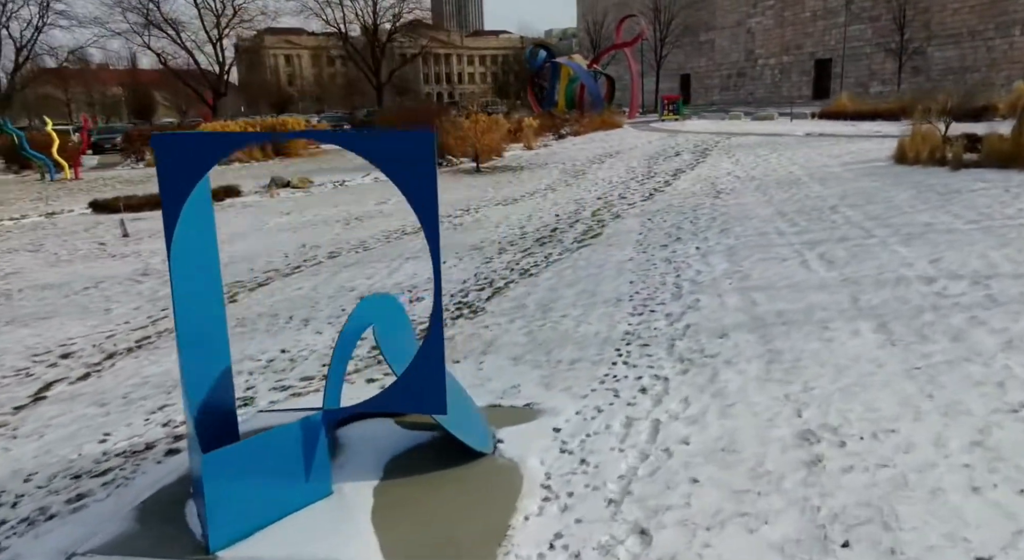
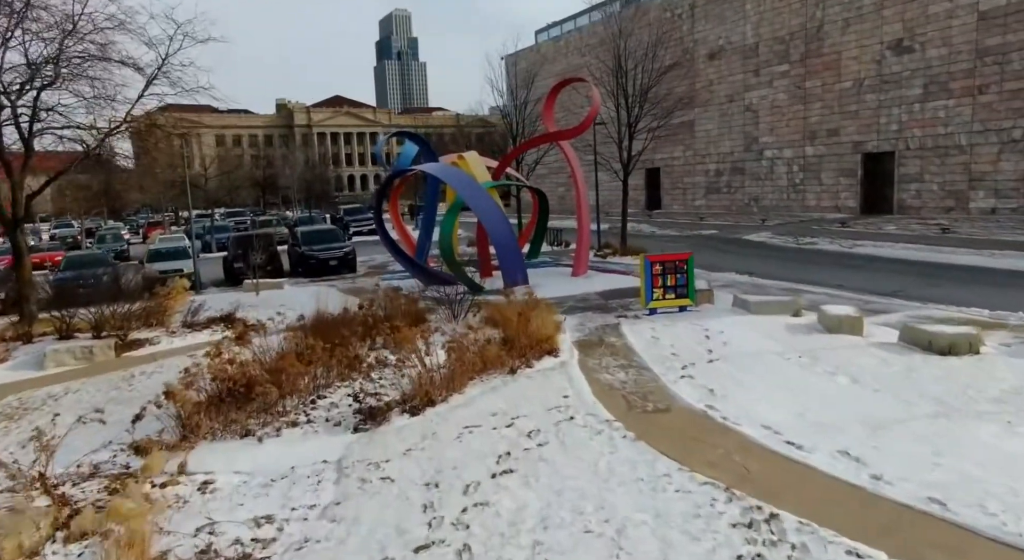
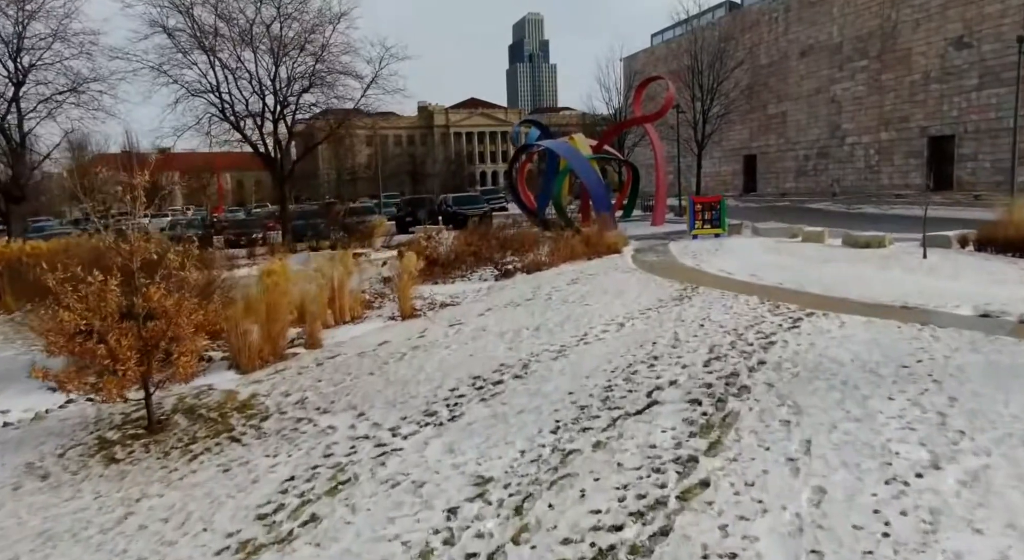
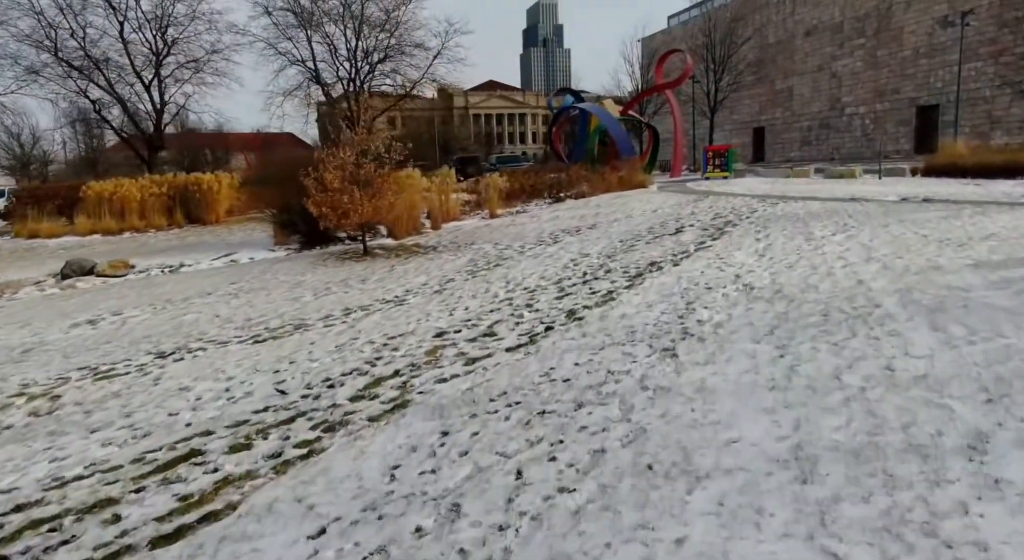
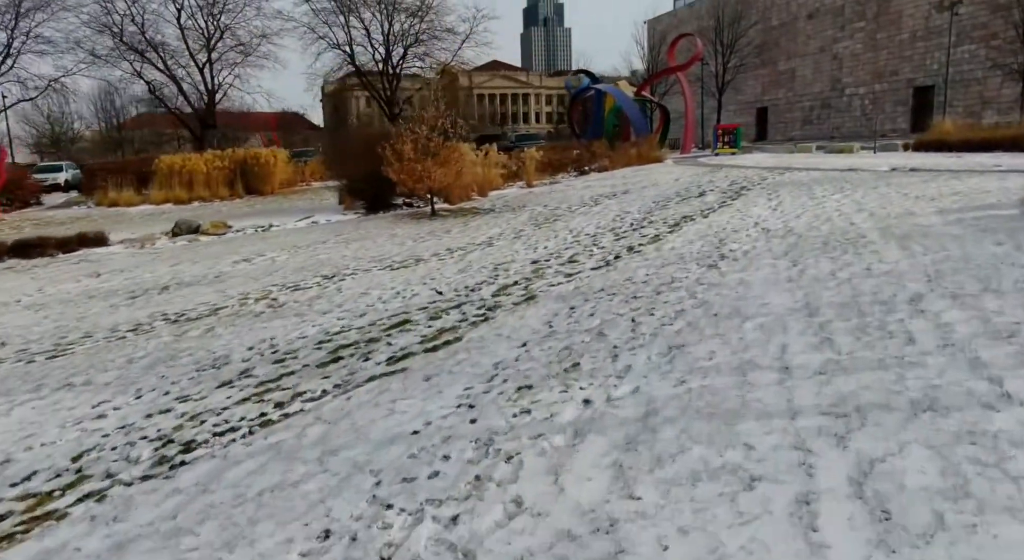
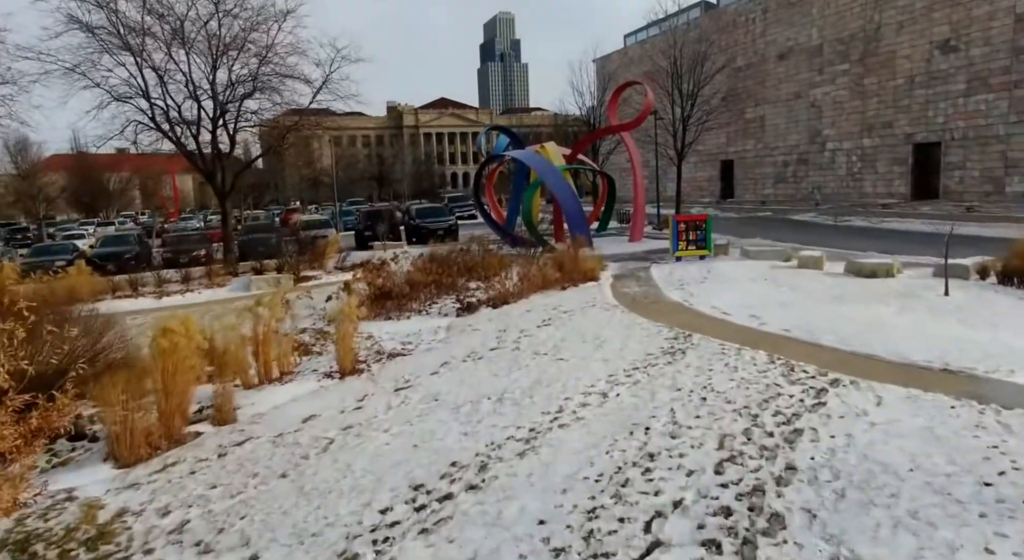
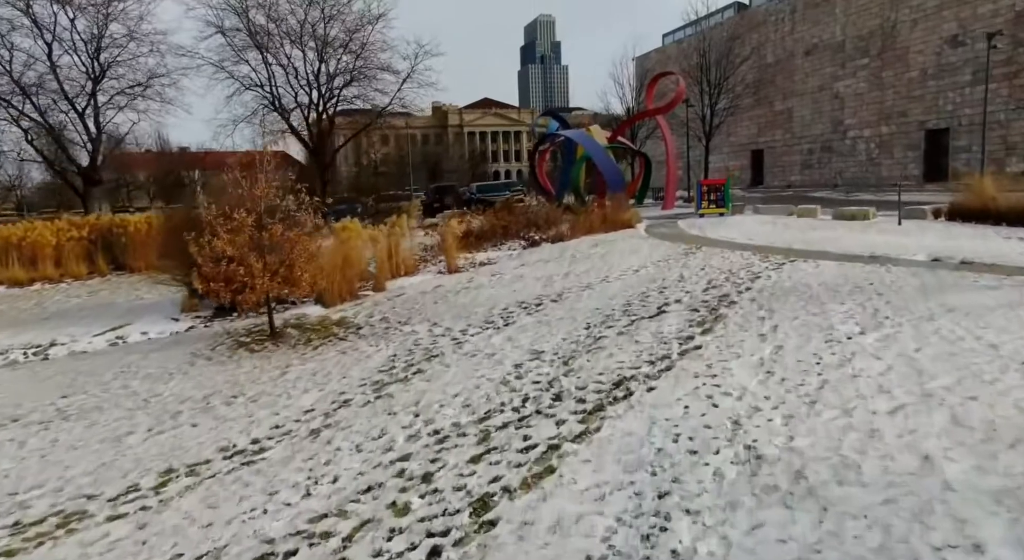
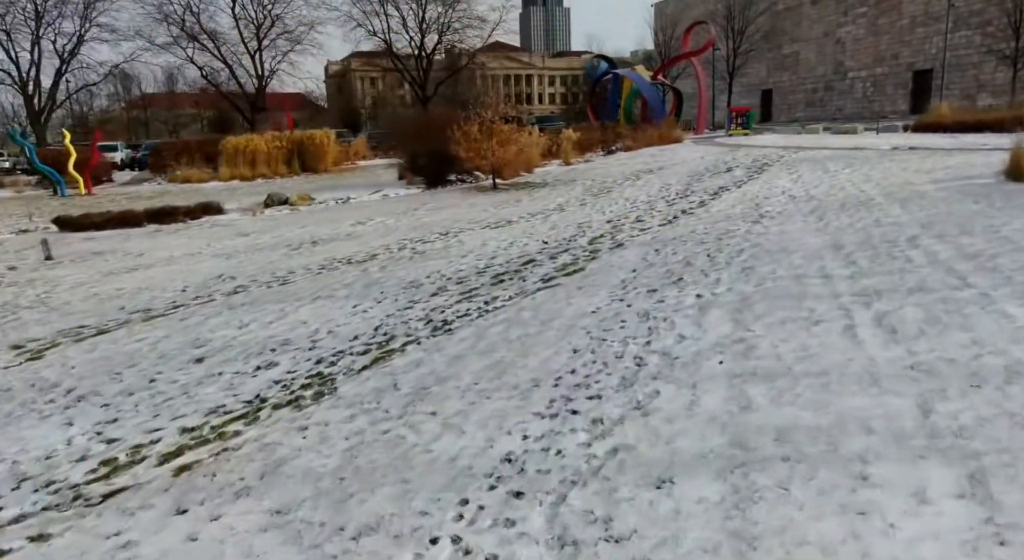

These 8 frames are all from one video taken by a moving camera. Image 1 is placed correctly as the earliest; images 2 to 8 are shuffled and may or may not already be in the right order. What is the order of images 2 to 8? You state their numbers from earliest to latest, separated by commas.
8, 5, 4, 7, 3, 6, 2
